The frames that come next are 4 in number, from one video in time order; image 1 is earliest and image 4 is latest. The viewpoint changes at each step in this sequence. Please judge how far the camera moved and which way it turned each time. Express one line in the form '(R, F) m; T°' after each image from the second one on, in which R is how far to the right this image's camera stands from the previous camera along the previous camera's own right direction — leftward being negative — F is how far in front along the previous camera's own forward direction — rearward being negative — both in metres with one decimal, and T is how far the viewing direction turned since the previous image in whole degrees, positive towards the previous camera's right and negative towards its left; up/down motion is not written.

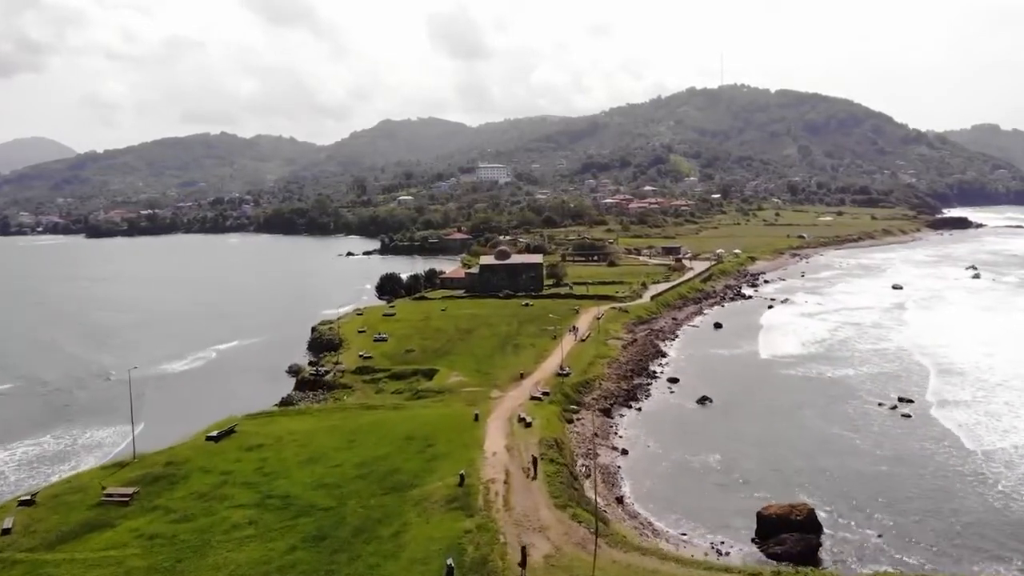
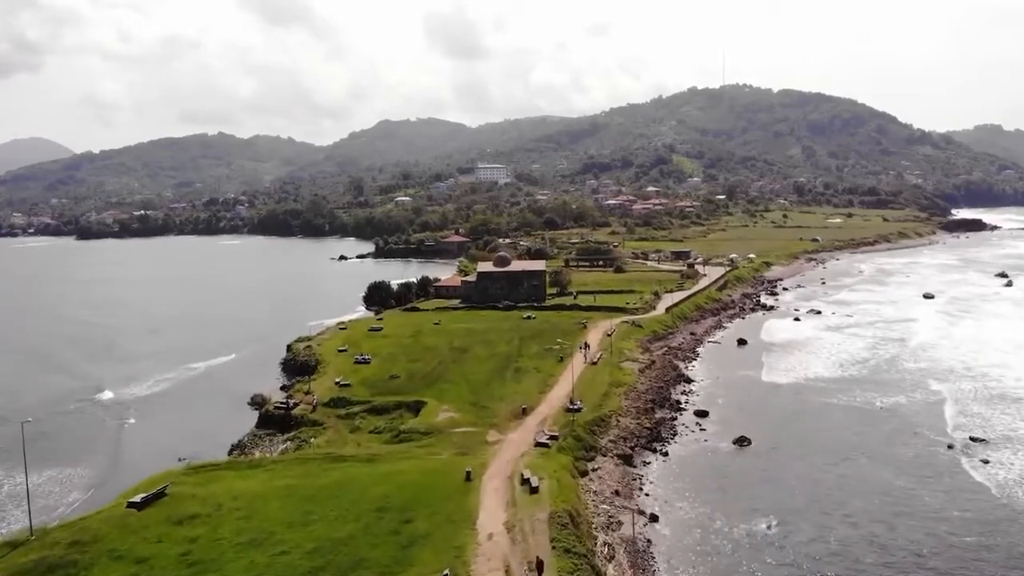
(-0.1, +7.4) m; 0°
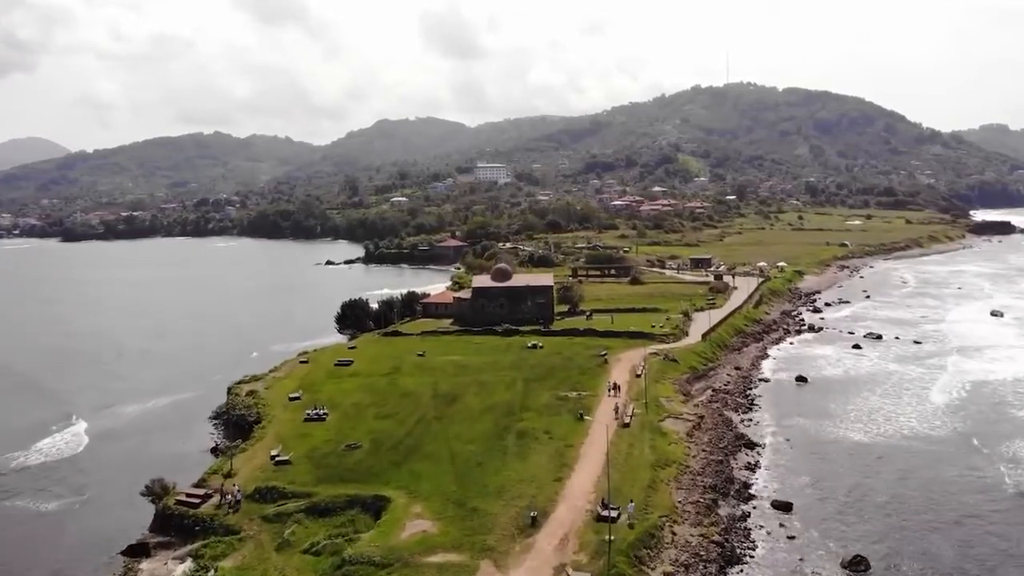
(-0.1, +12.8) m; 0°
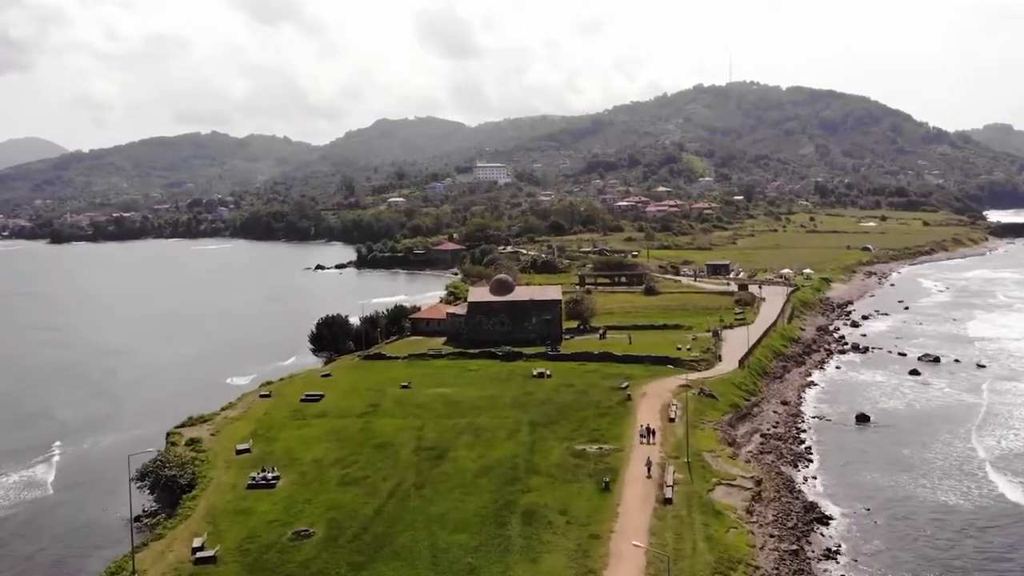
(-0.2, +8.7) m; 0°
